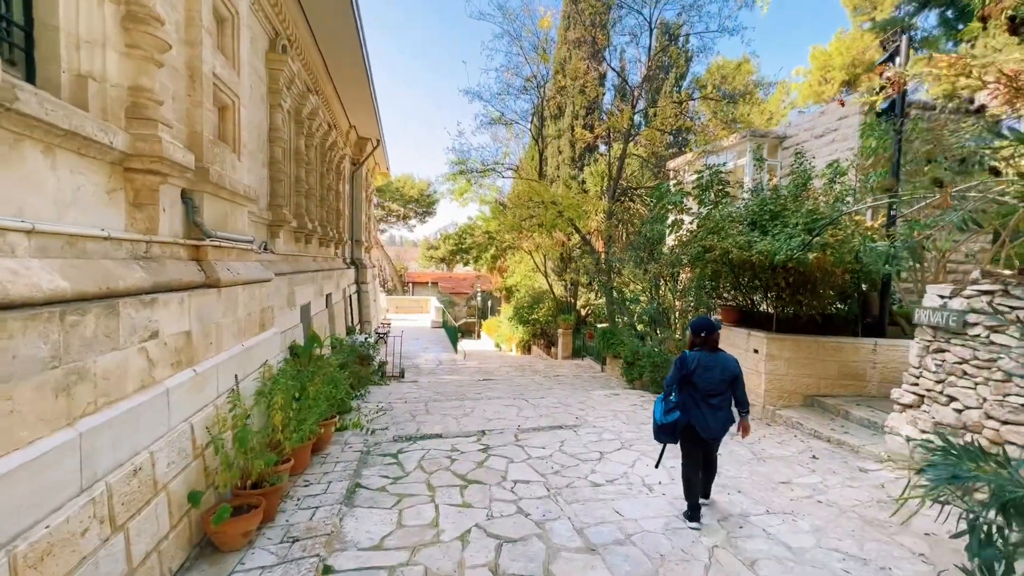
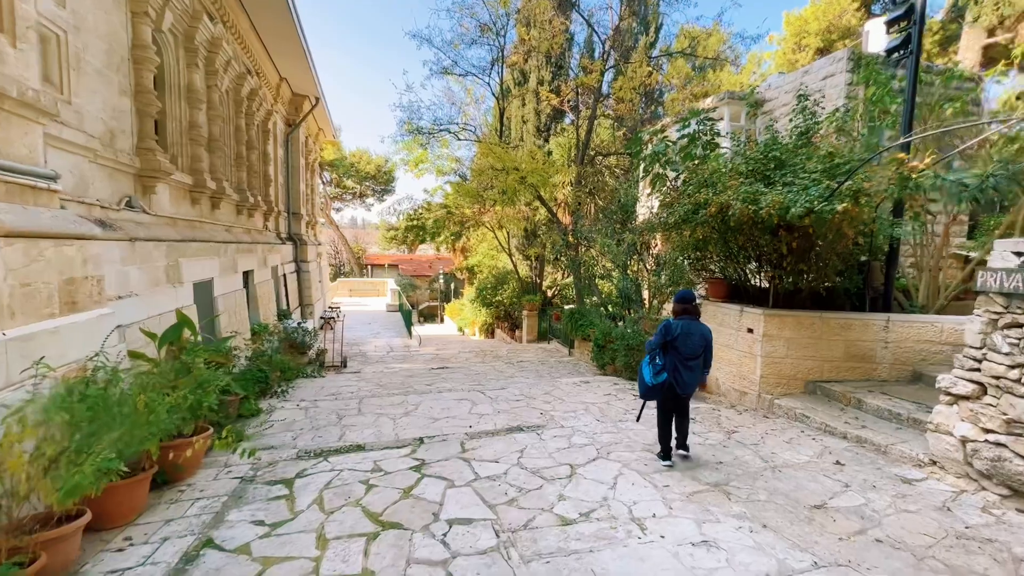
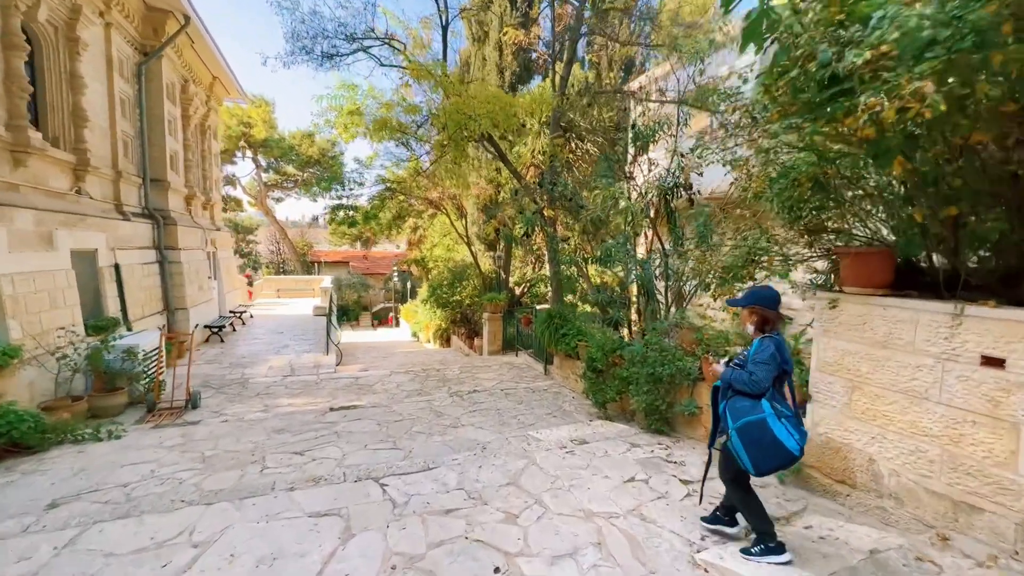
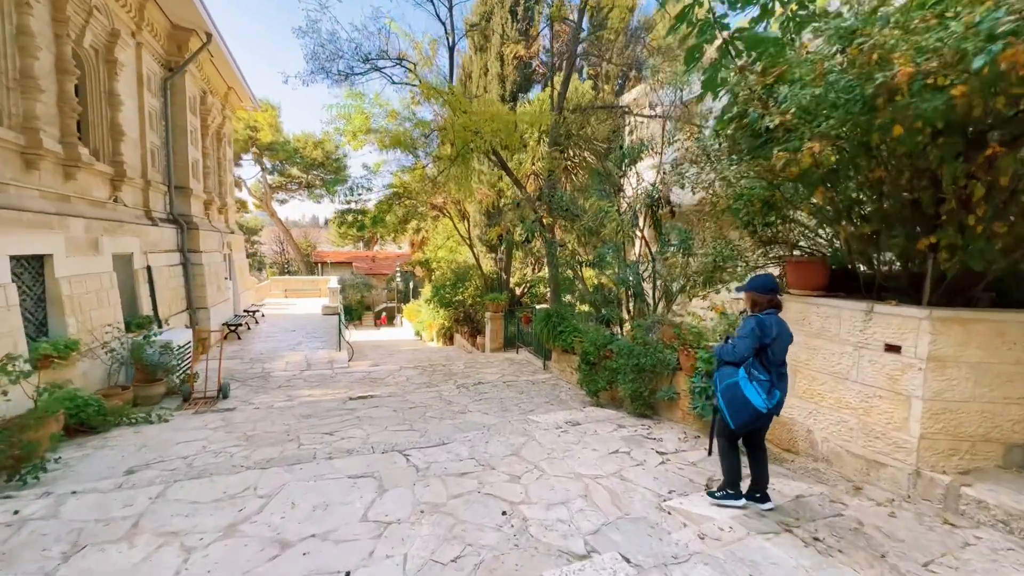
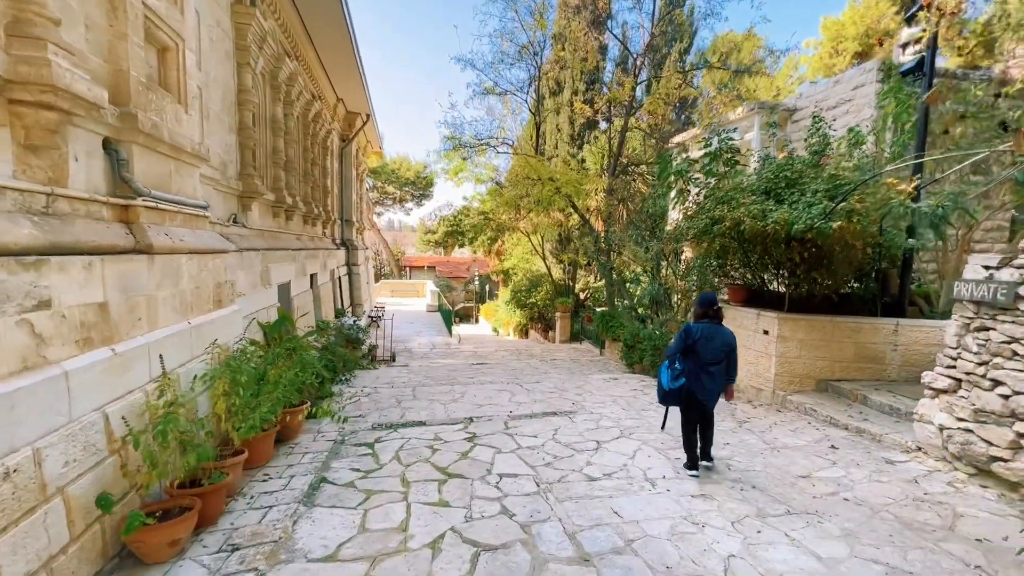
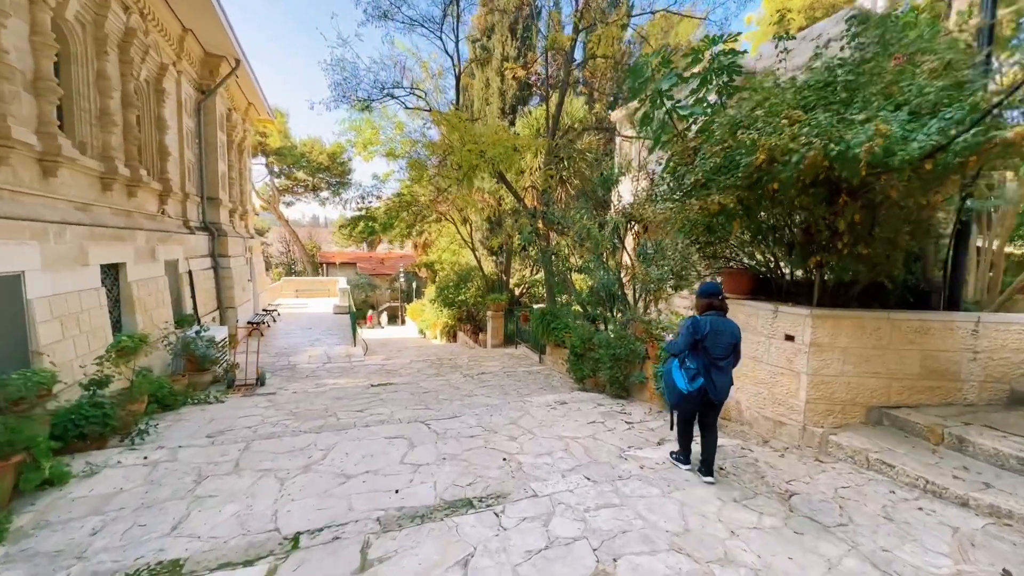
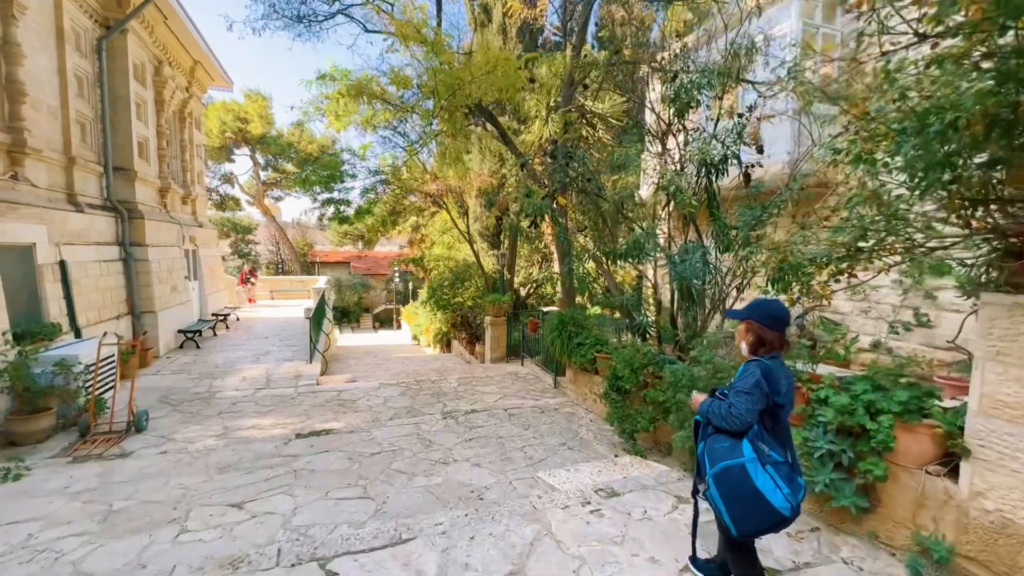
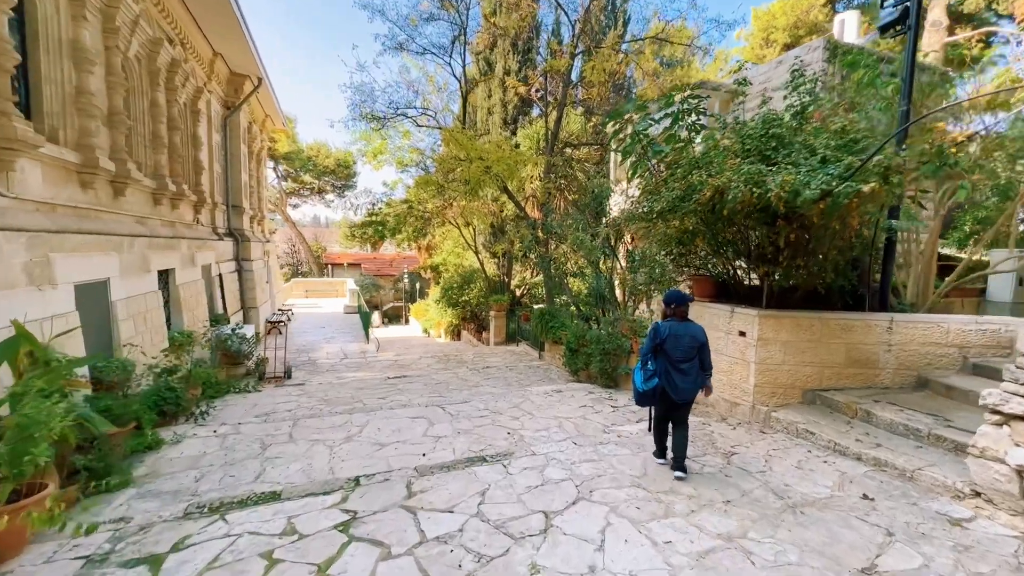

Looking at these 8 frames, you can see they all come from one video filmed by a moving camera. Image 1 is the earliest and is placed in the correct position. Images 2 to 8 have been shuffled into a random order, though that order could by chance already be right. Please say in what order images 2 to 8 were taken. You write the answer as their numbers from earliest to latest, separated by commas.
5, 2, 8, 6, 4, 3, 7
